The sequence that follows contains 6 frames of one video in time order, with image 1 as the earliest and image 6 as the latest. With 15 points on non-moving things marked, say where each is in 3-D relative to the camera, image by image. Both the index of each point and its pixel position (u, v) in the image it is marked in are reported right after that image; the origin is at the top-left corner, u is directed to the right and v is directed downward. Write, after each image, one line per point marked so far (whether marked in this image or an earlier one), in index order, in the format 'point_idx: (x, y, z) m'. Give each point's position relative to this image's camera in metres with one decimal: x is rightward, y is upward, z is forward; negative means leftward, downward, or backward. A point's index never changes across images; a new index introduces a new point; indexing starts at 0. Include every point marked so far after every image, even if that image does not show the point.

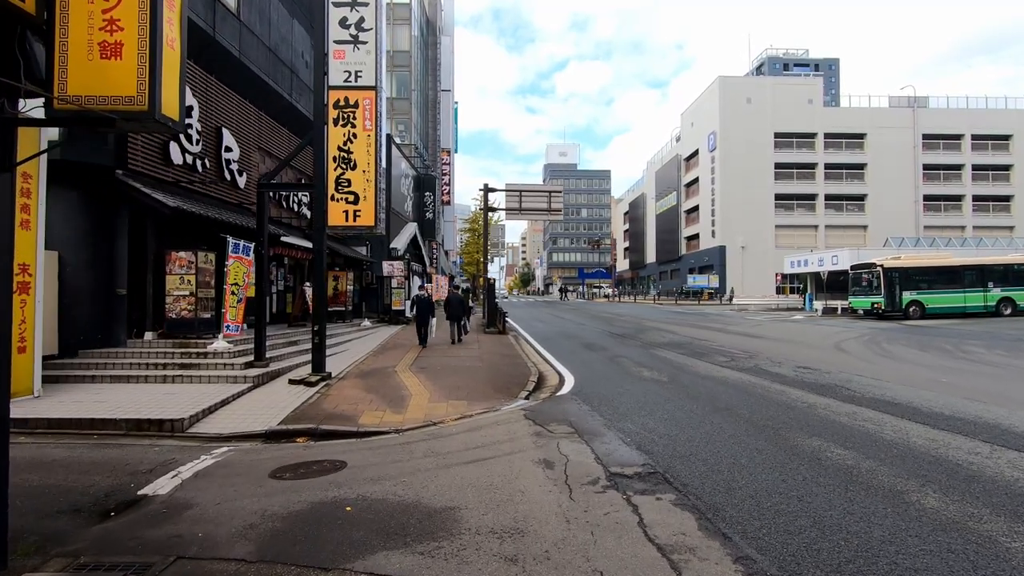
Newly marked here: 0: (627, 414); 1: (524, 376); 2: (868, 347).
0: (+1.7, -1.8, +7.8) m
1: (+0.3, -1.9, +11.3) m
2: (+10.9, -1.8, +16.4) m
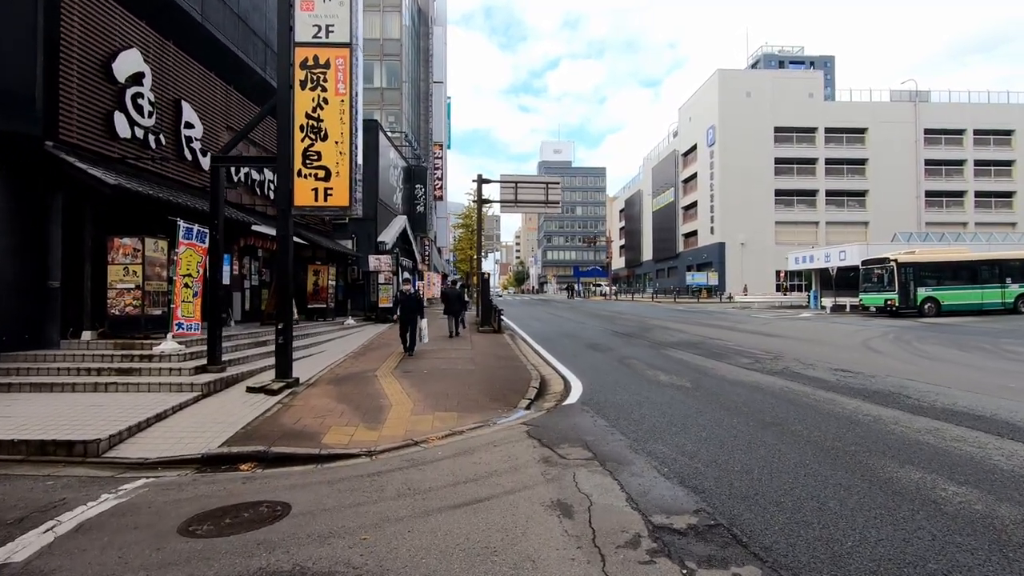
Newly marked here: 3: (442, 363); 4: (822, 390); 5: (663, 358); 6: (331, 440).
0: (+1.7, -1.7, +6.3) m
1: (+0.2, -1.7, +9.8) m
2: (+10.8, -1.6, +15.0) m
3: (-1.5, -1.6, +11.5) m
4: (+4.9, -1.6, +8.5) m
5: (+3.5, -1.7, +12.6) m
6: (-2.2, -1.9, +6.6) m
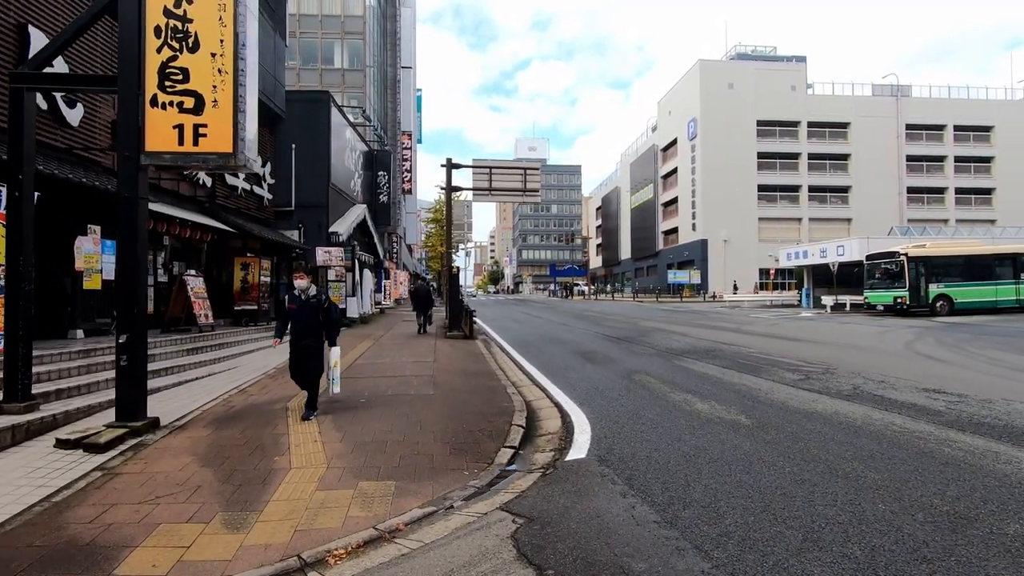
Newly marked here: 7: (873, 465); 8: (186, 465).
0: (+1.5, -1.6, +3.3) m
1: (-0.1, -1.6, +6.7) m
2: (+10.2, -1.5, +12.5) m
3: (-1.9, -1.5, +8.4) m
4: (+4.6, -1.5, +5.7) m
5: (+3.0, -1.5, +9.7) m
6: (-2.4, -1.8, +3.4) m
7: (+3.1, -1.5, +4.6) m
8: (-3.1, -1.7, +5.1) m
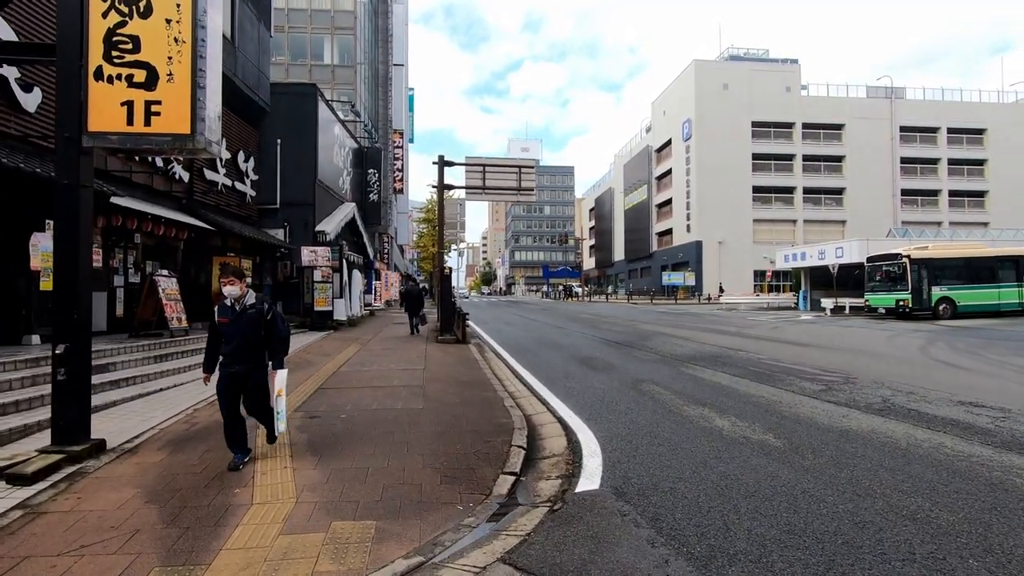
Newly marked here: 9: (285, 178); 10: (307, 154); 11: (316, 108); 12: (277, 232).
0: (+1.5, -1.6, +2.6) m
1: (-0.1, -1.6, +6.0) m
2: (+10.1, -1.6, +11.9) m
3: (-2.0, -1.6, +7.6) m
4: (+4.6, -1.5, +5.0) m
5: (+3.0, -1.6, +9.0) m
6: (-2.3, -1.8, +2.7) m
7: (+3.1, -1.5, +3.9) m
8: (-3.1, -1.7, +4.3) m
9: (-8.2, +4.0, +19.5) m
10: (-7.5, +4.9, +19.6) m
11: (-7.2, +6.7, +19.9) m
12: (-8.4, +2.0, +19.1) m
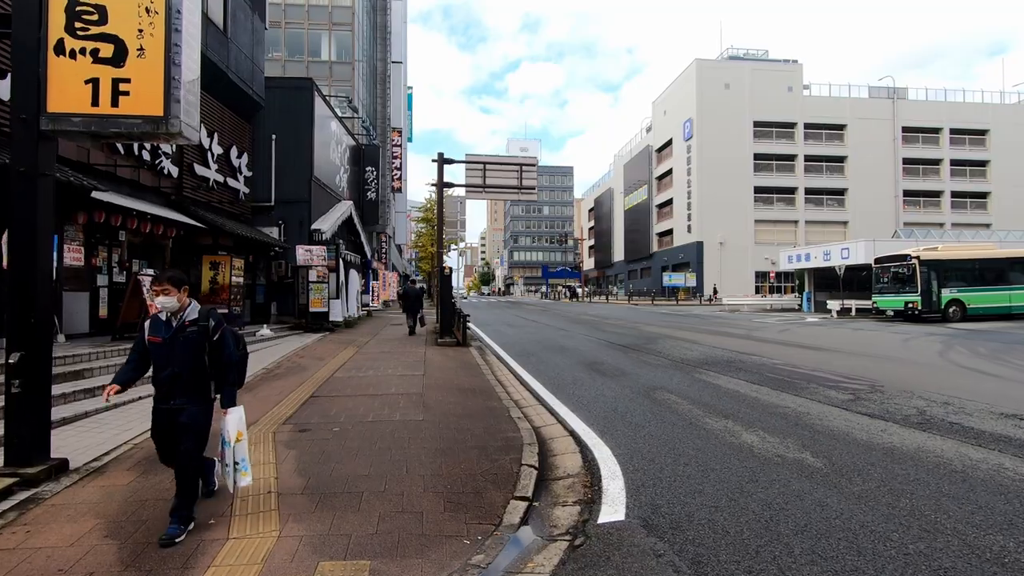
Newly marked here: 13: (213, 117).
0: (+1.7, -1.6, +2.0) m
1: (0.0, -1.7, +5.4) m
2: (+10.2, -1.6, +11.4) m
3: (-1.9, -1.6, +7.0) m
4: (+4.7, -1.6, +4.5) m
5: (+3.1, -1.6, +8.5) m
6: (-2.2, -1.8, +2.1) m
7: (+3.2, -1.6, +3.4) m
8: (-3.0, -1.7, +3.7) m
9: (-8.1, +4.0, +18.9) m
10: (-7.4, +4.9, +19.0) m
11: (-7.2, +6.7, +19.3) m
12: (-8.3, +2.0, +18.5) m
13: (-8.7, +5.0, +15.6) m
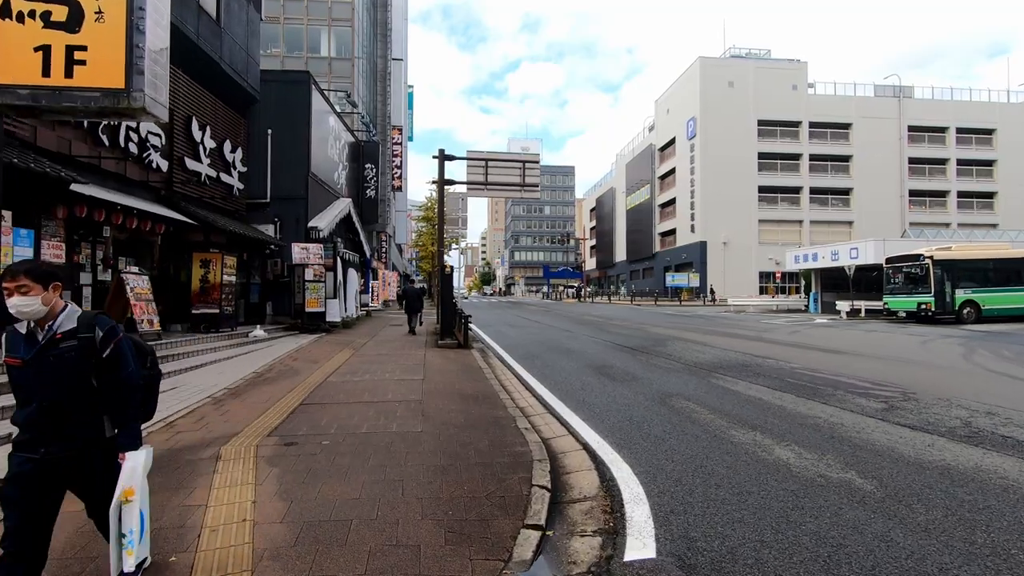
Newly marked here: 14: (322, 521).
0: (+1.7, -1.6, +1.4) m
1: (+0.1, -1.6, +4.9) m
2: (+10.3, -1.6, +10.8) m
3: (-1.8, -1.6, +6.5) m
4: (+4.8, -1.6, +3.9) m
5: (+3.2, -1.6, +7.9) m
6: (-2.2, -1.8, +1.5) m
7: (+3.3, -1.6, +2.8) m
8: (-2.9, -1.7, +3.1) m
9: (-8.0, +4.0, +18.4) m
10: (-7.3, +4.9, +18.5) m
11: (-7.1, +6.7, +18.8) m
12: (-8.2, +2.0, +18.0) m
13: (-8.6, +5.0, +15.1) m
14: (-1.4, -1.7, +3.9) m
